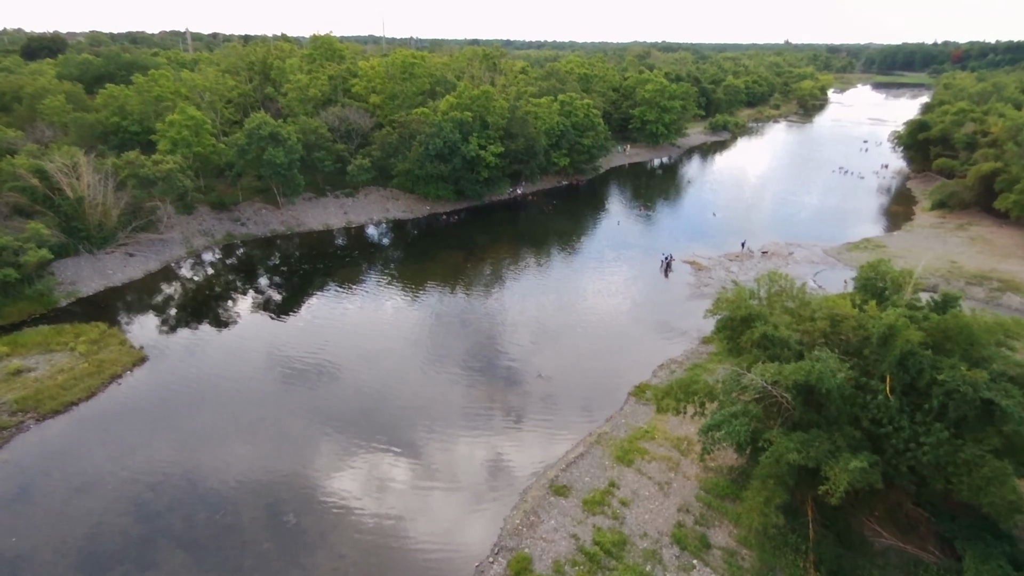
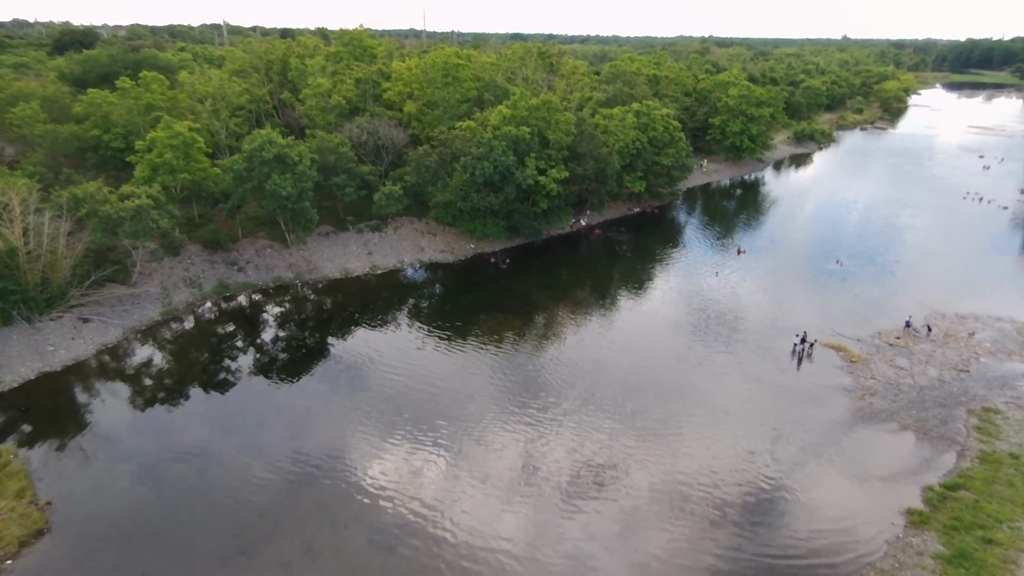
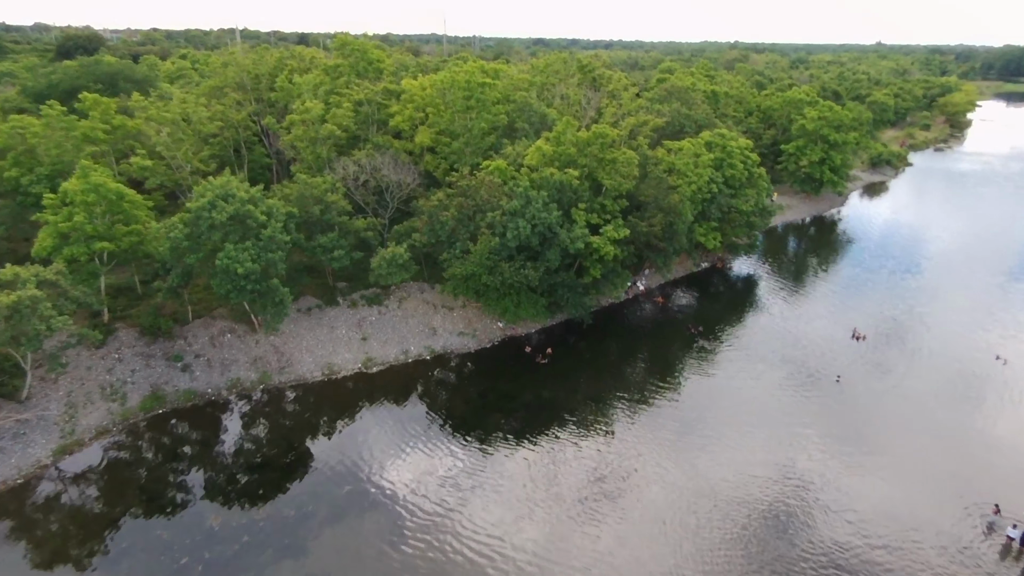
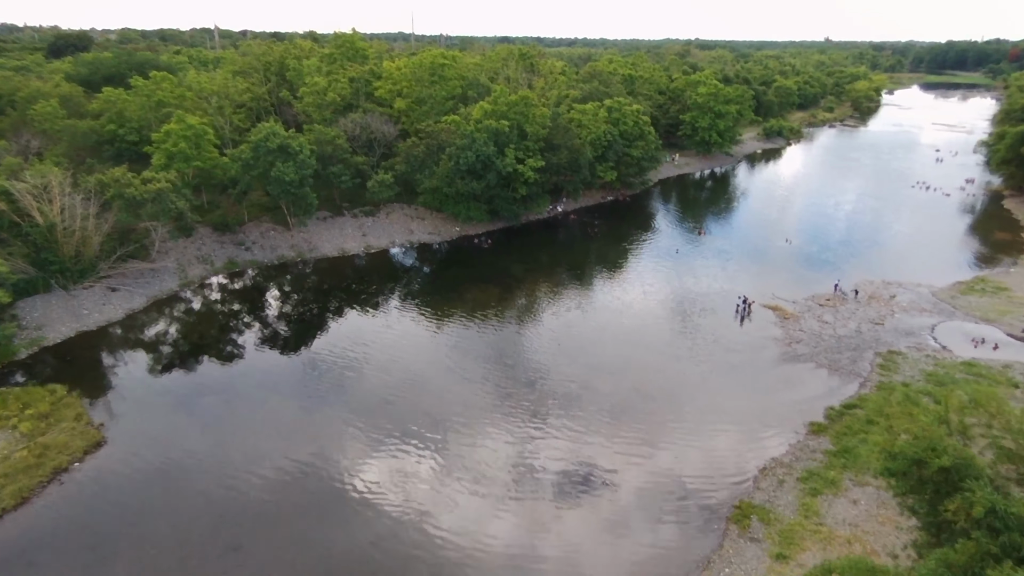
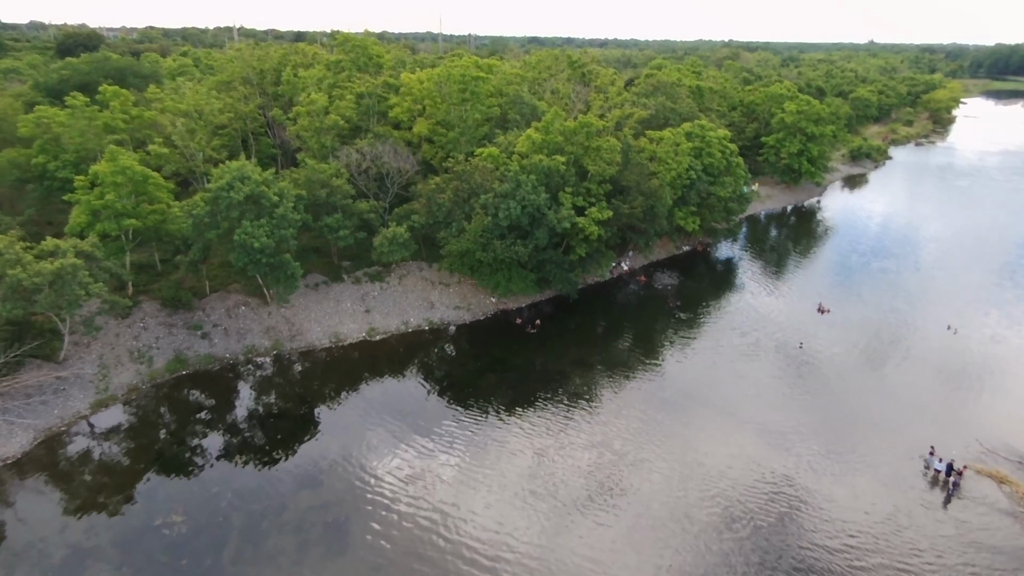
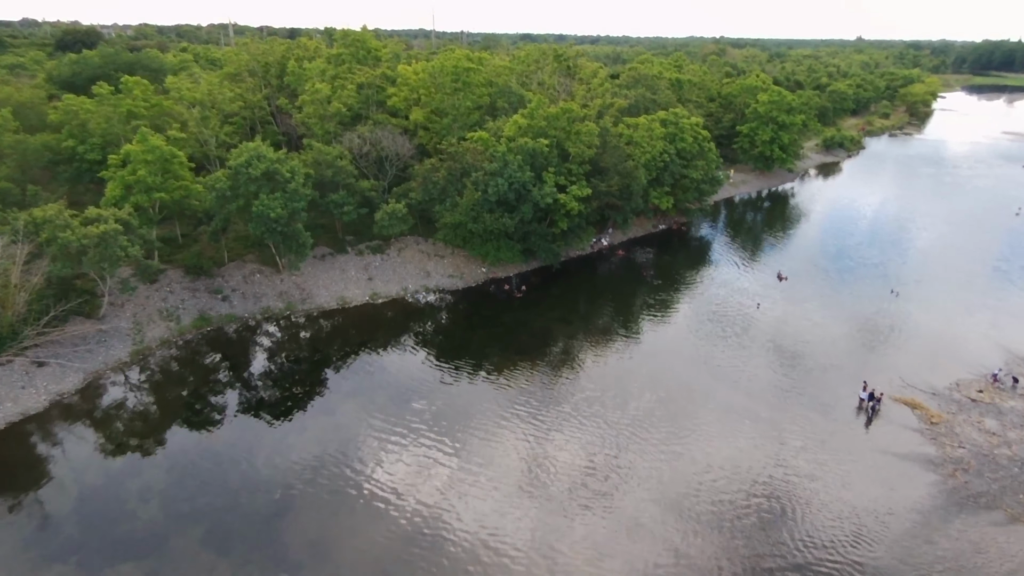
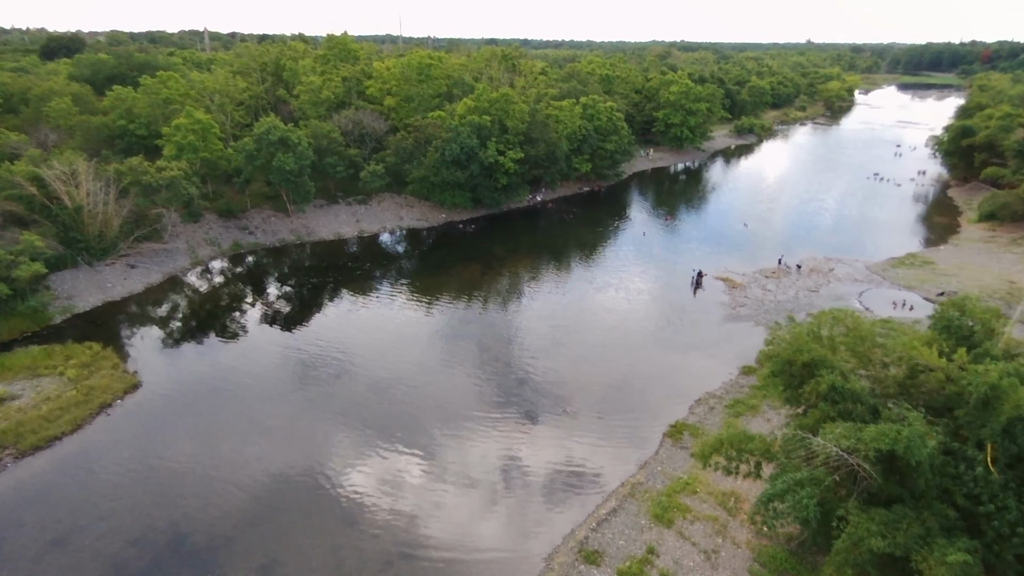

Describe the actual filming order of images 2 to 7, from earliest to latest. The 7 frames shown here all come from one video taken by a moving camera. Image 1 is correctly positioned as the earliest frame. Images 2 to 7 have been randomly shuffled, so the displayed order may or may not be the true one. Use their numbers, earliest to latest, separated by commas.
7, 4, 2, 6, 5, 3
